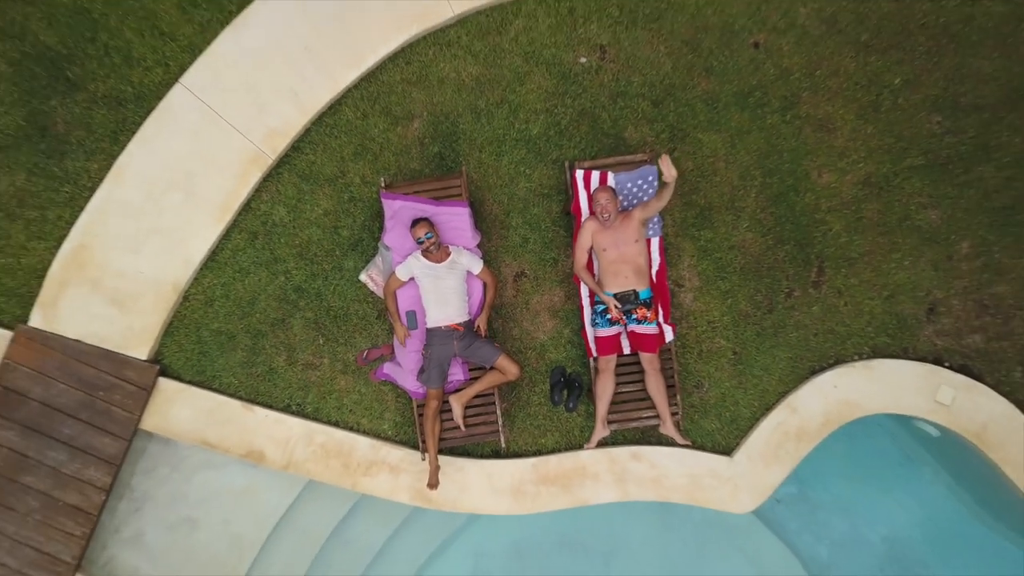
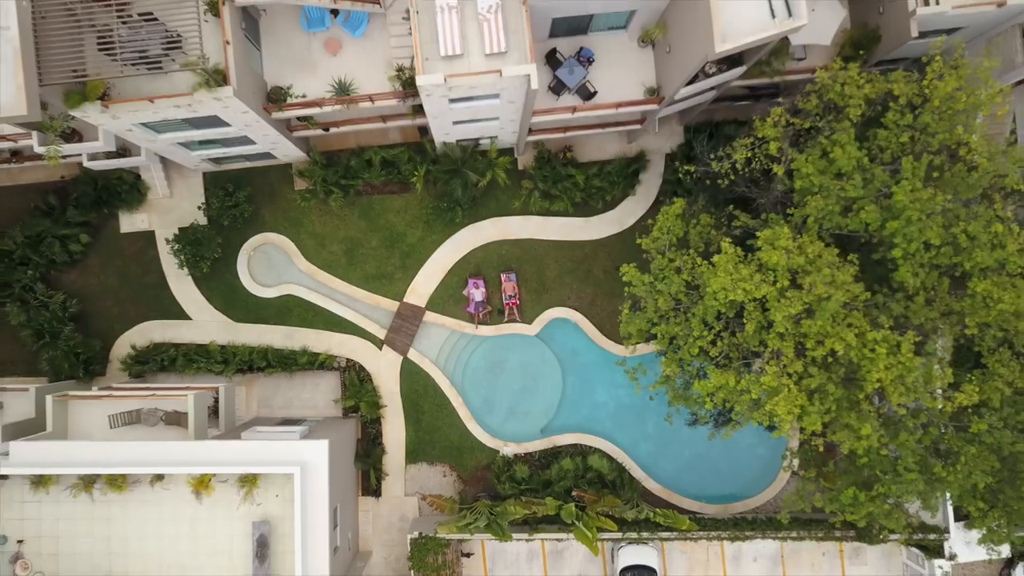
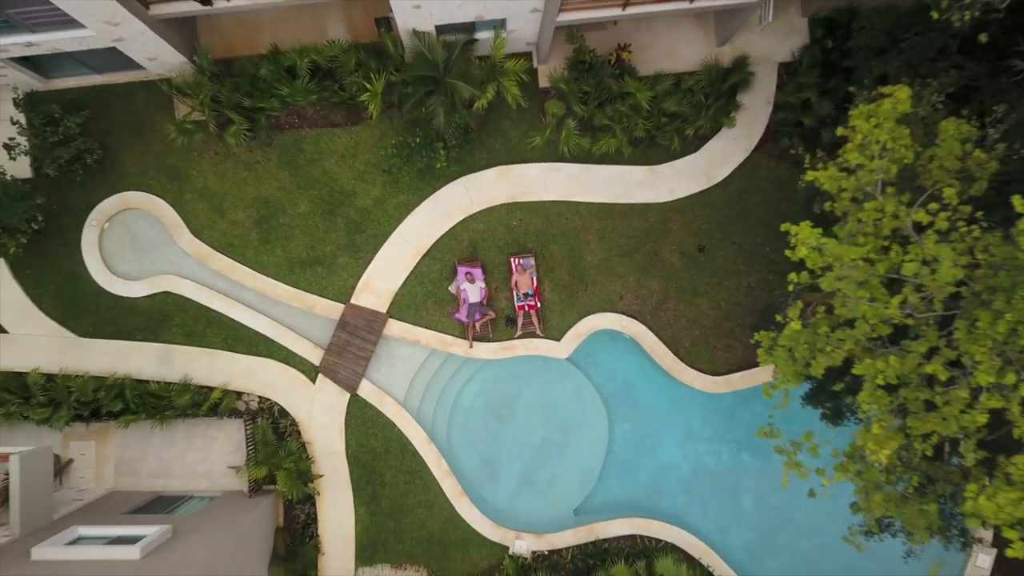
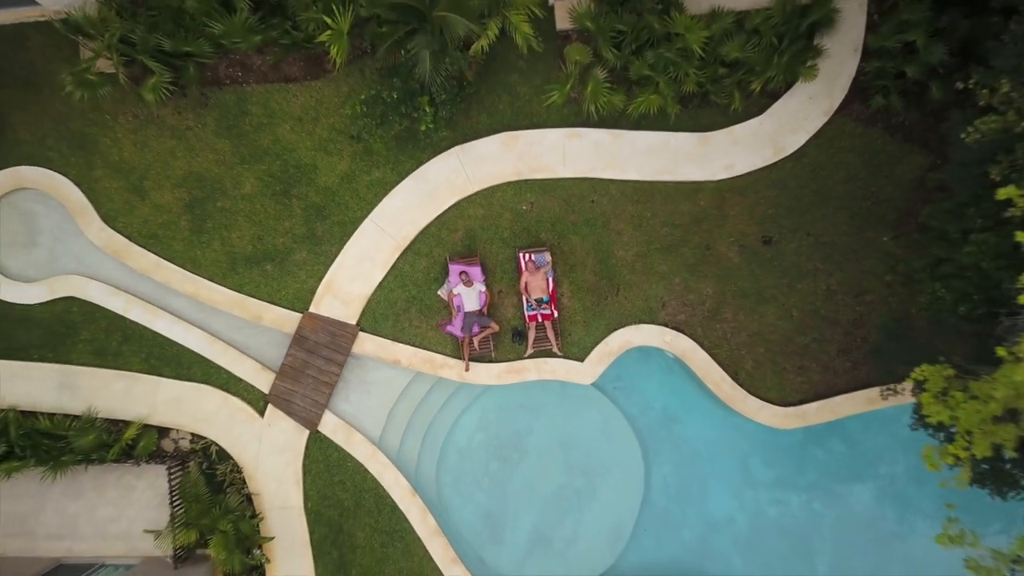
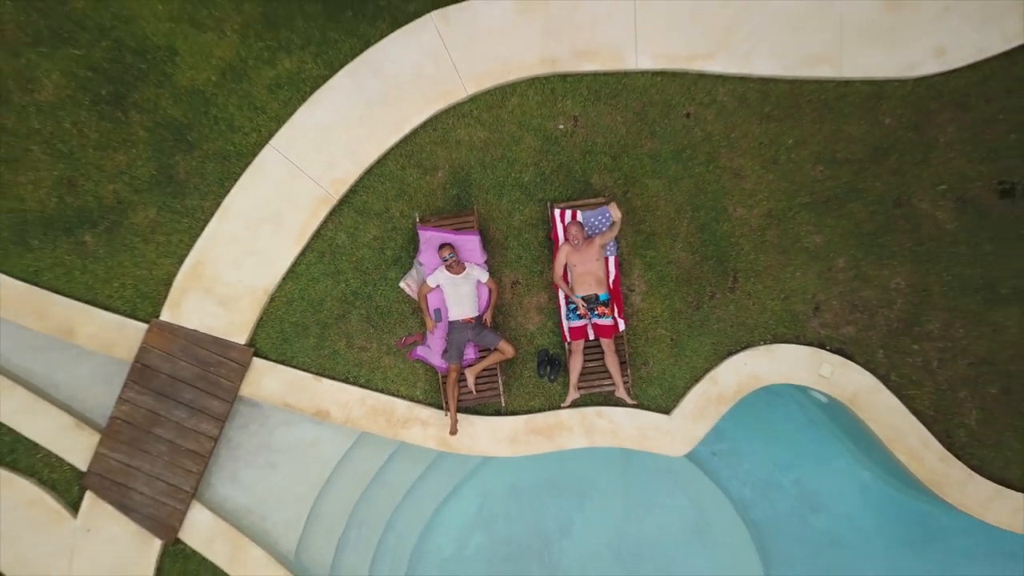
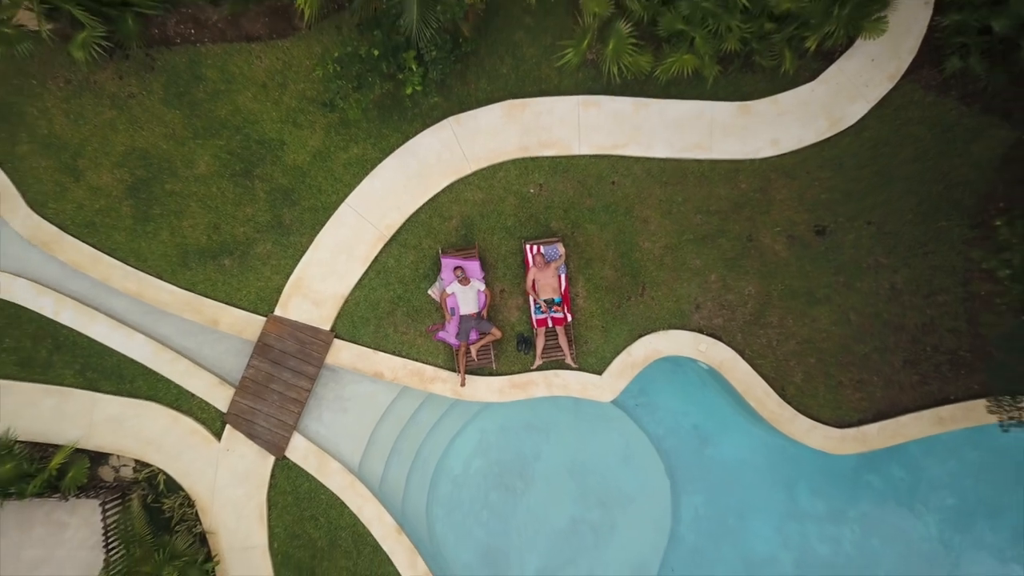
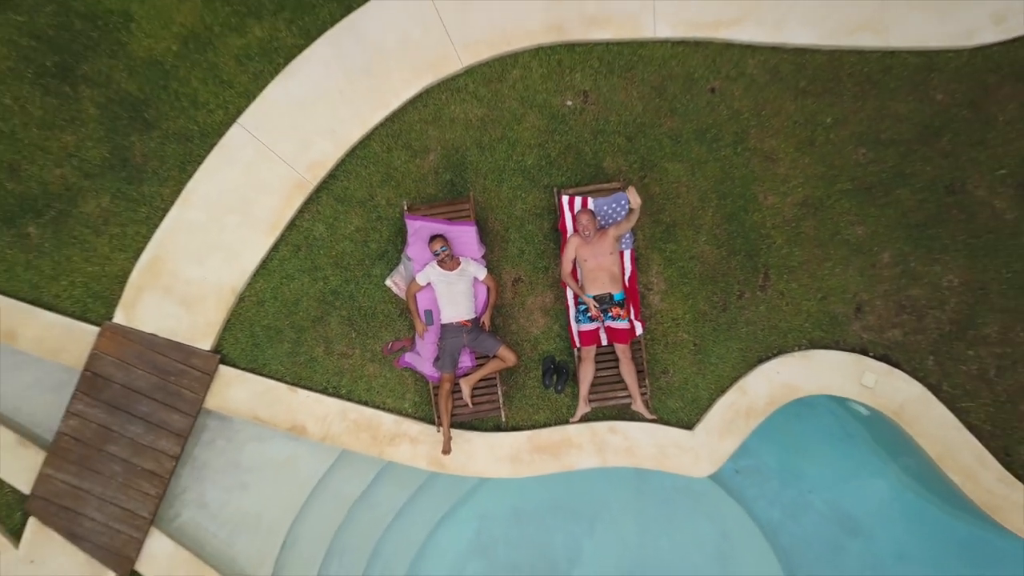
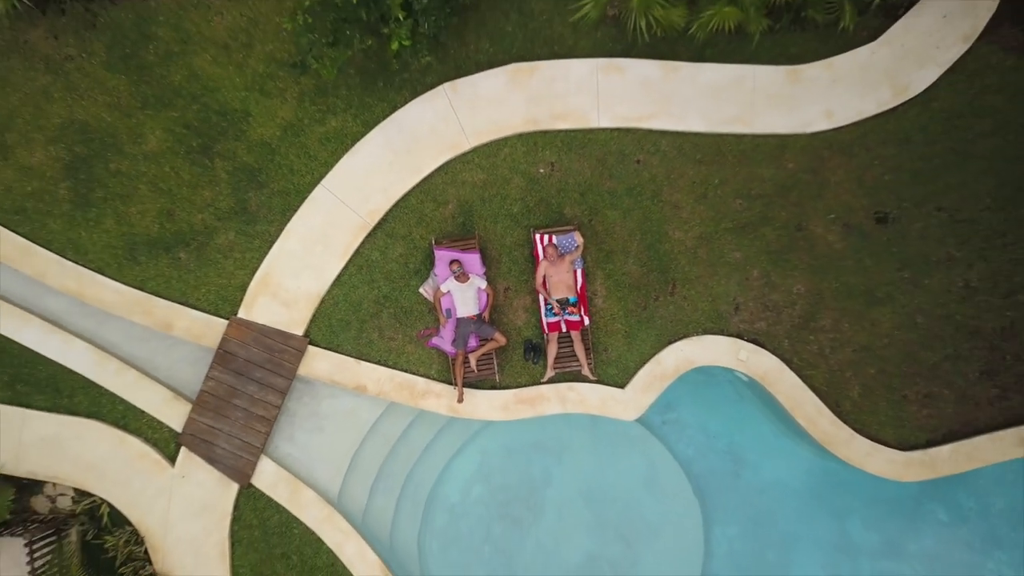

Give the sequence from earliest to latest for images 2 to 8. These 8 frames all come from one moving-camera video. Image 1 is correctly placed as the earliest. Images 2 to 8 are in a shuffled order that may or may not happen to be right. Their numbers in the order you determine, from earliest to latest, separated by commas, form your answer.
7, 5, 8, 6, 4, 3, 2
